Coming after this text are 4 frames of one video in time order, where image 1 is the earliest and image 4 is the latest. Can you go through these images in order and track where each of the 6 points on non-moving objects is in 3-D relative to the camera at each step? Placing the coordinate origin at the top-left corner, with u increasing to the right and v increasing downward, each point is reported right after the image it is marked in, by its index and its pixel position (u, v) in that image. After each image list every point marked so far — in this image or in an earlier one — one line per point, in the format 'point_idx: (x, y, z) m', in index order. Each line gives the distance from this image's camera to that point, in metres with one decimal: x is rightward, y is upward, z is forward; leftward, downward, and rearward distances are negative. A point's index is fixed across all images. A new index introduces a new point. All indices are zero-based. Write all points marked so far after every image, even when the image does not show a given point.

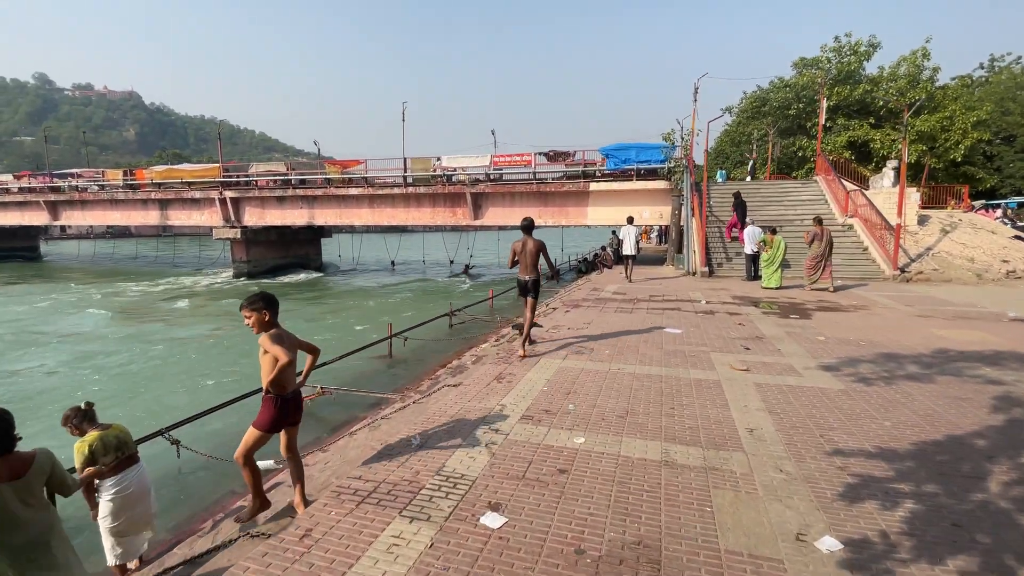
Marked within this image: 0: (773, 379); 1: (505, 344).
0: (+2.8, -1.0, +7.6) m
1: (-0.1, -0.9, +10.9) m
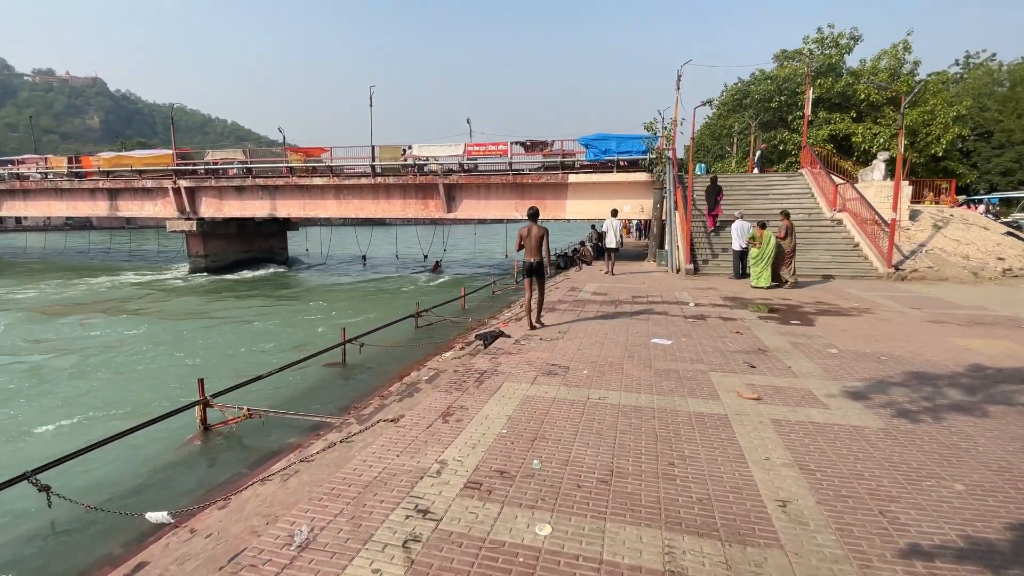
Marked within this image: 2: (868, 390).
0: (+2.4, -1.1, +6.1) m
1: (-0.6, -0.9, +9.2) m
2: (+3.6, -1.0, +7.0) m
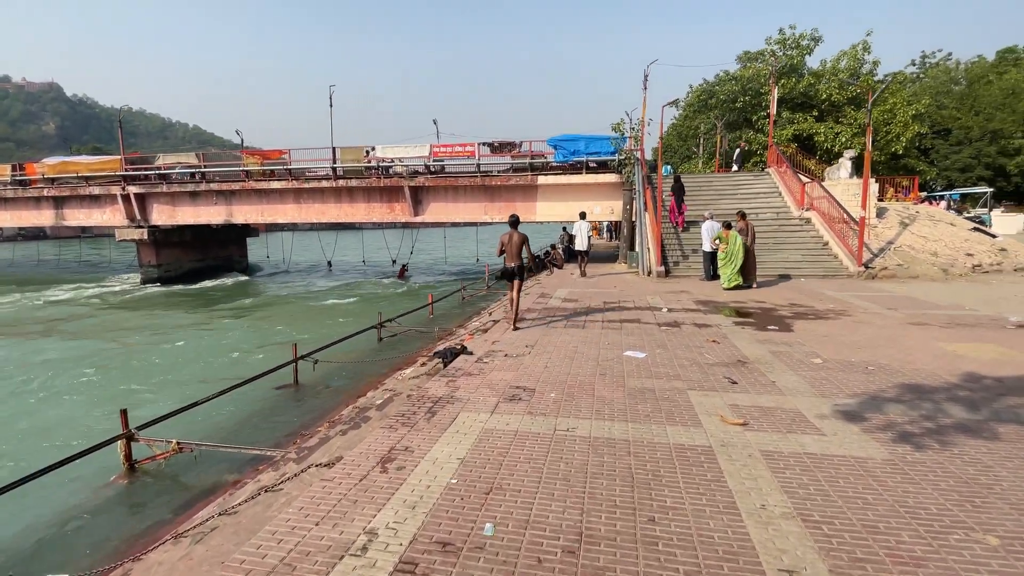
0: (+2.1, -1.2, +5.4) m
1: (-1.1, -1.1, +8.4) m
2: (+3.2, -1.1, +6.4) m
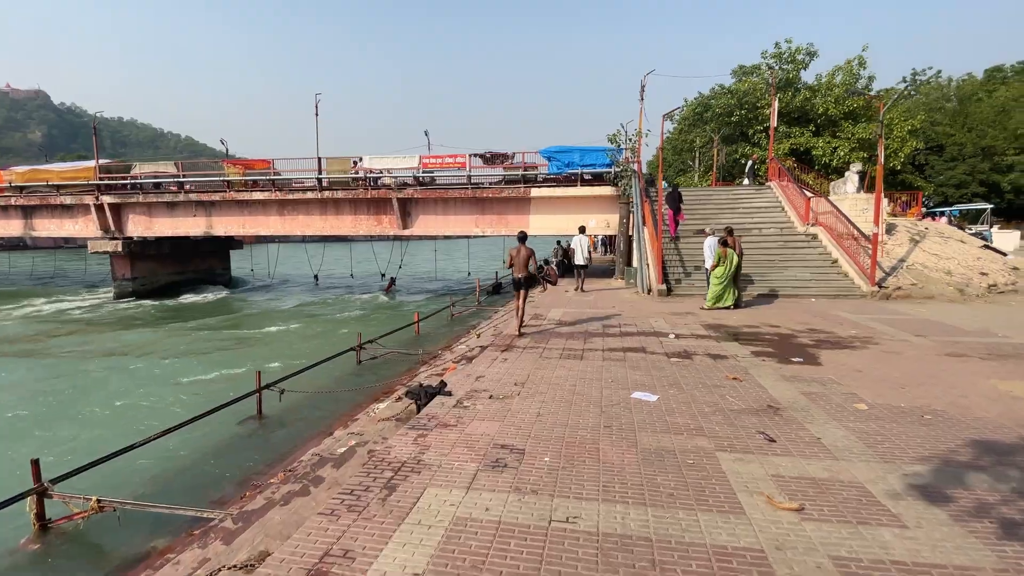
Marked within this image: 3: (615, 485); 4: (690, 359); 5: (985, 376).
0: (+2.0, -1.4, +4.0) m
1: (-1.2, -1.4, +7.0) m
2: (+3.1, -1.4, +5.0) m
3: (+0.7, -1.3, +4.7) m
4: (+2.5, -1.0, +10.0) m
5: (+6.3, -1.2, +9.3) m
